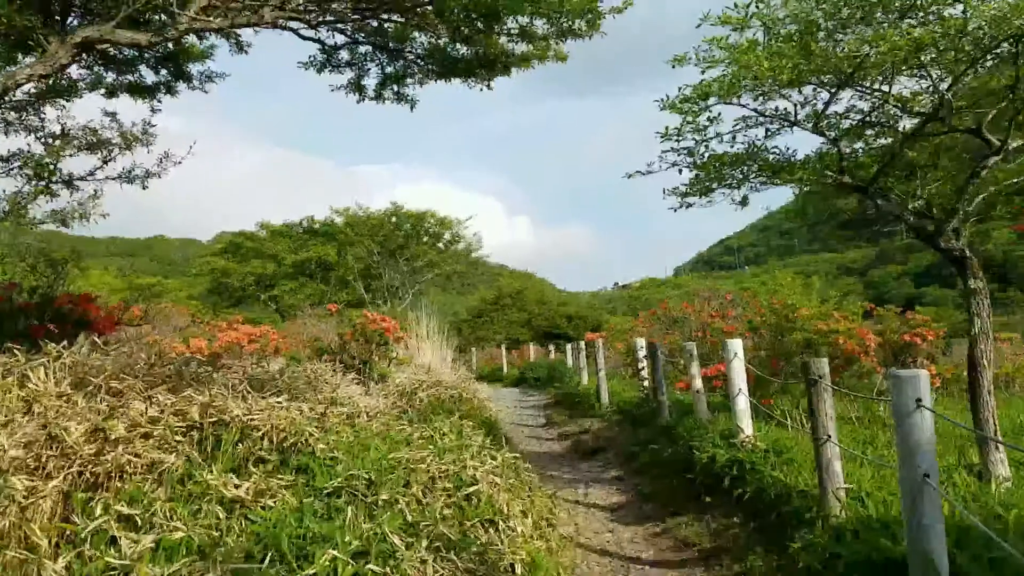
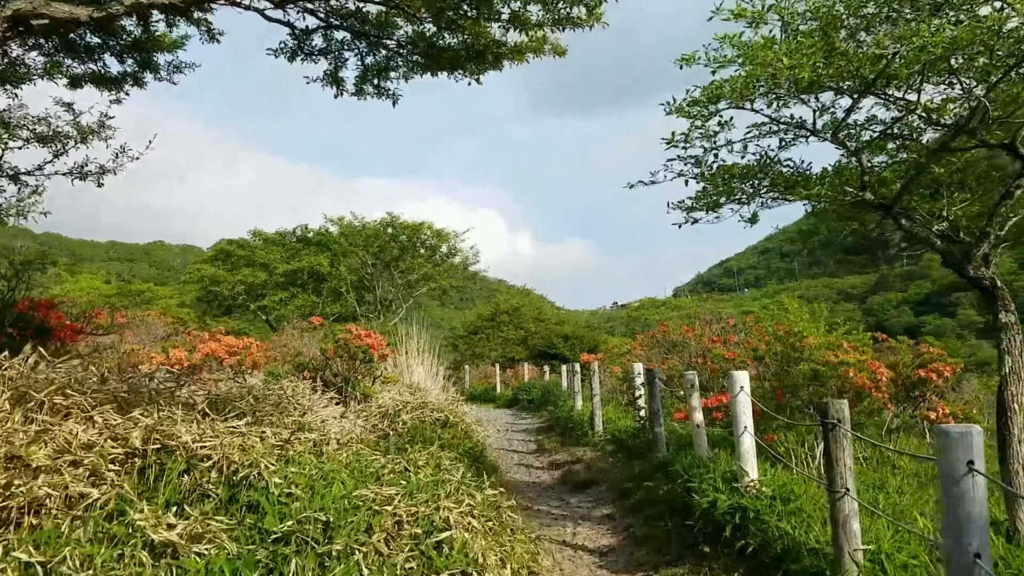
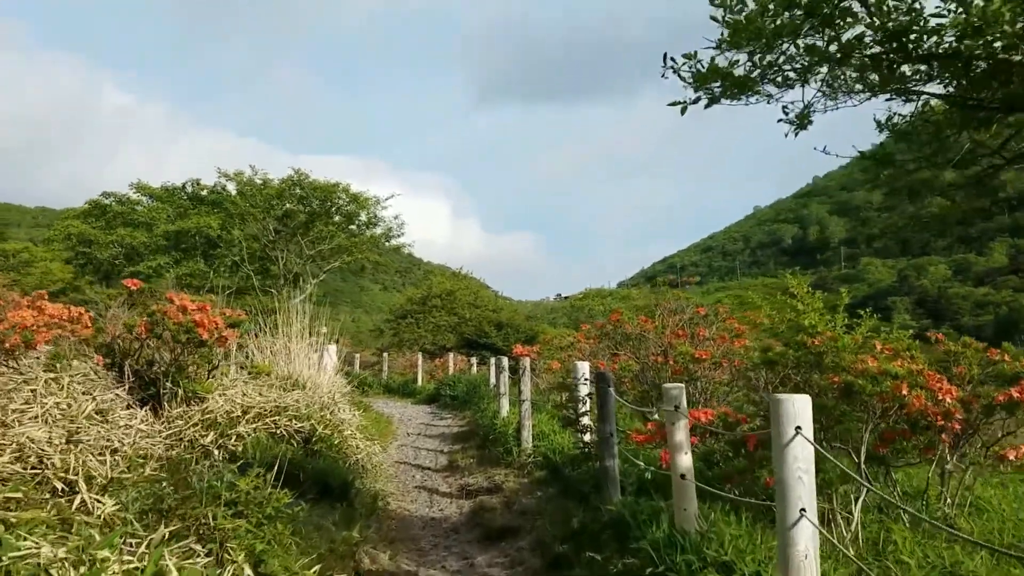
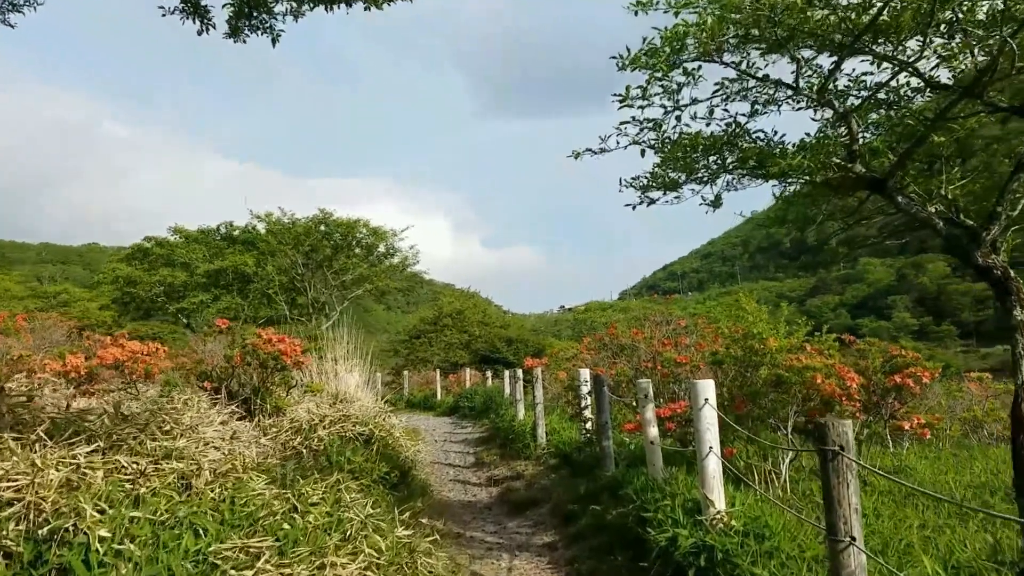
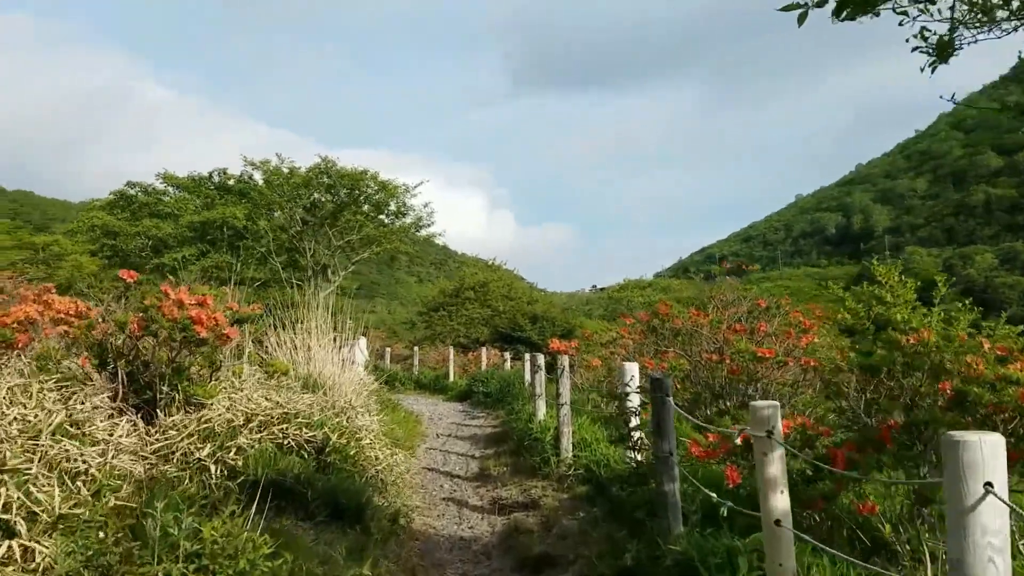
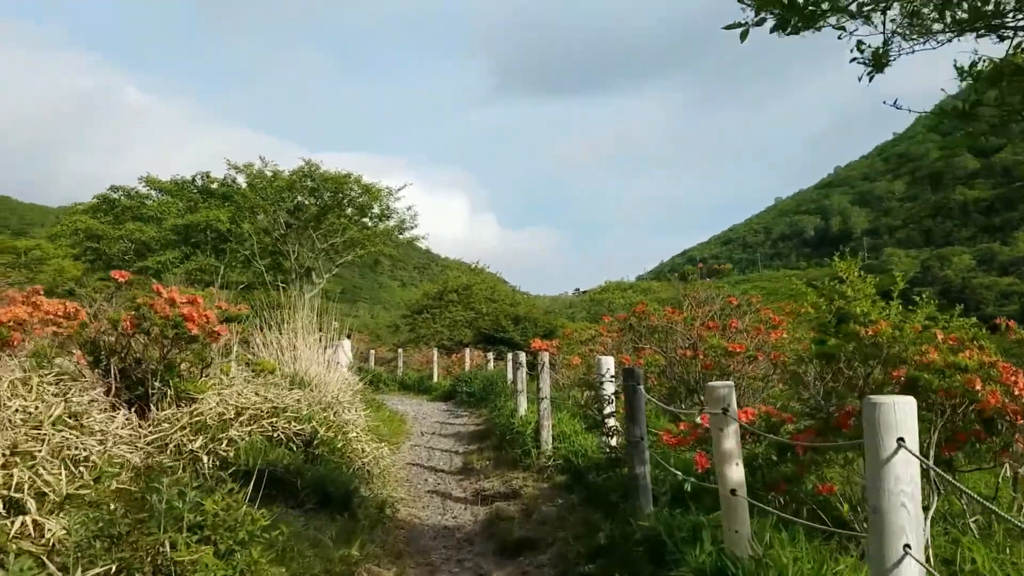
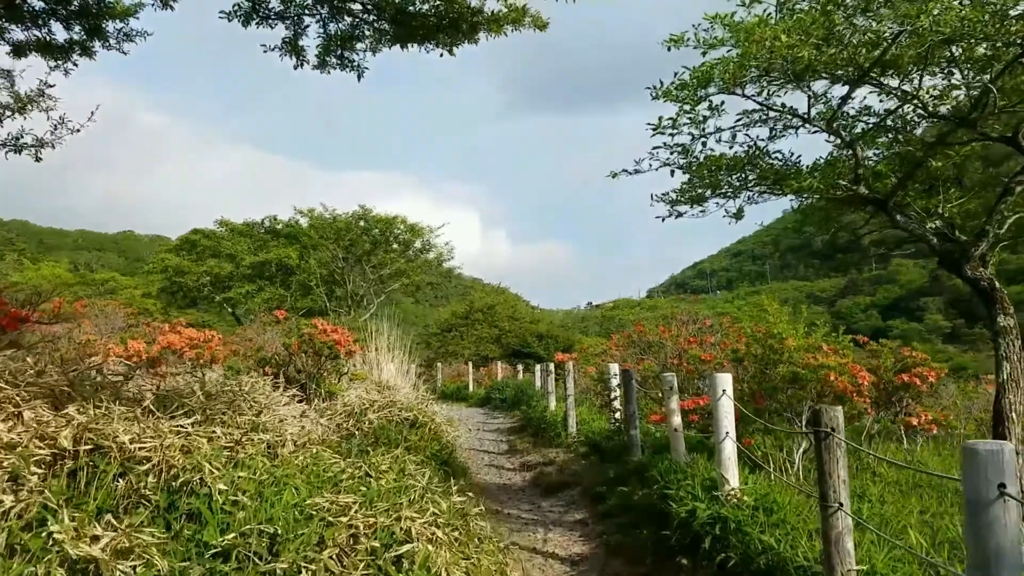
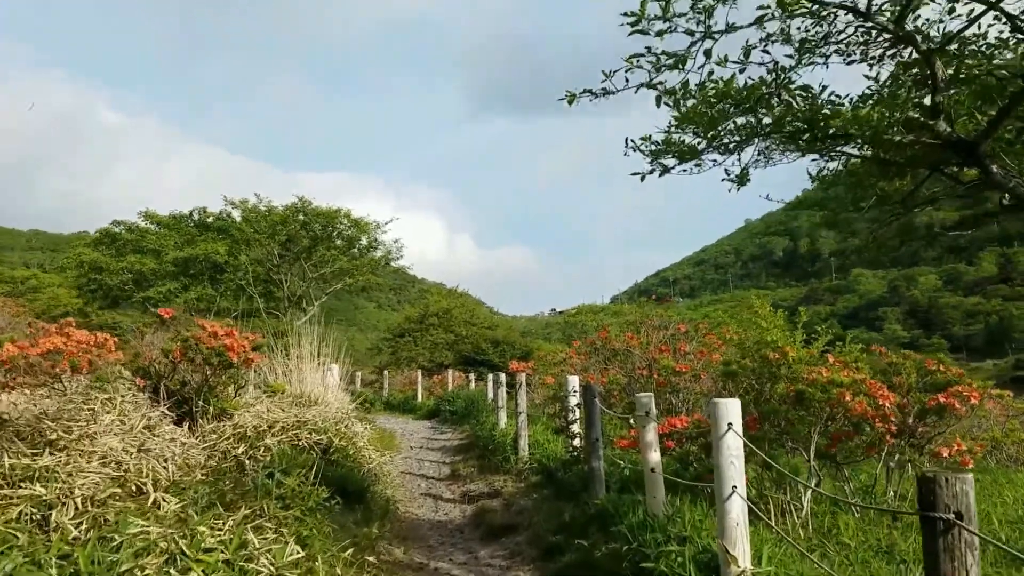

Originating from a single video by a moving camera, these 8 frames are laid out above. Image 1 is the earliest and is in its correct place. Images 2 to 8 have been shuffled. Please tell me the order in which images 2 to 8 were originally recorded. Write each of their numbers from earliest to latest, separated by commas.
2, 7, 4, 8, 3, 6, 5
